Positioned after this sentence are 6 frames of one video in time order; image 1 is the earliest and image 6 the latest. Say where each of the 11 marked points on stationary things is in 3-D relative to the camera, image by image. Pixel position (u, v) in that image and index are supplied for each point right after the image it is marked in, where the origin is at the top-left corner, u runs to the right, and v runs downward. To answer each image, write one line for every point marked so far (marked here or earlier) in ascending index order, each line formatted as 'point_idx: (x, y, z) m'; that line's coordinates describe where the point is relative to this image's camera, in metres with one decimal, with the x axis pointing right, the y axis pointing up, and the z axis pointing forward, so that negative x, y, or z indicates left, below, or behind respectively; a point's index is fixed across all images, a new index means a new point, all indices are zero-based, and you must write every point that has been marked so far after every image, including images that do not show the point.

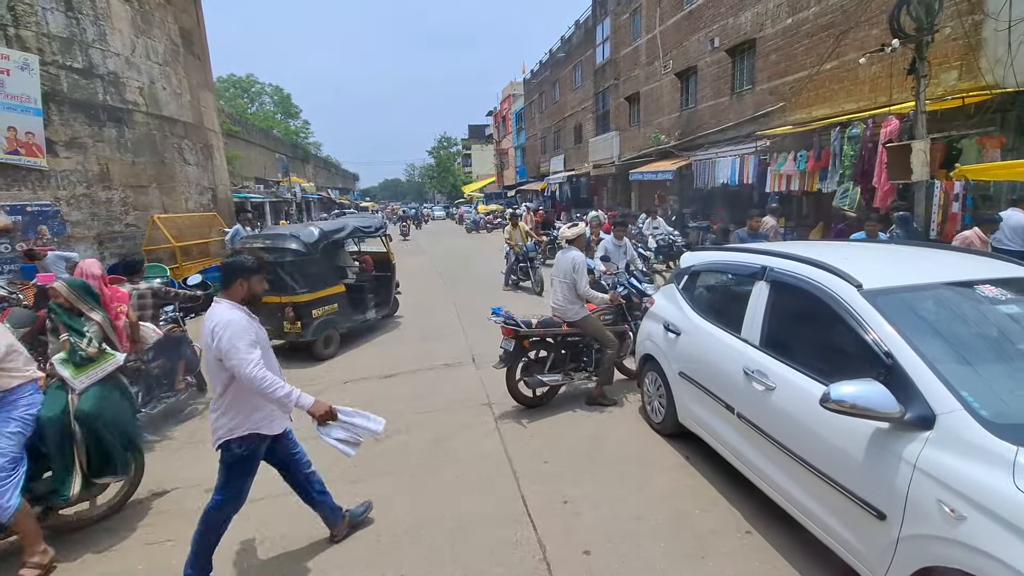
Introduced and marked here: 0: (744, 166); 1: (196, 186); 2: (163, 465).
0: (+6.1, +3.3, +13.2) m
1: (-7.5, +2.4, +11.9) m
2: (-2.7, -1.4, +3.8) m
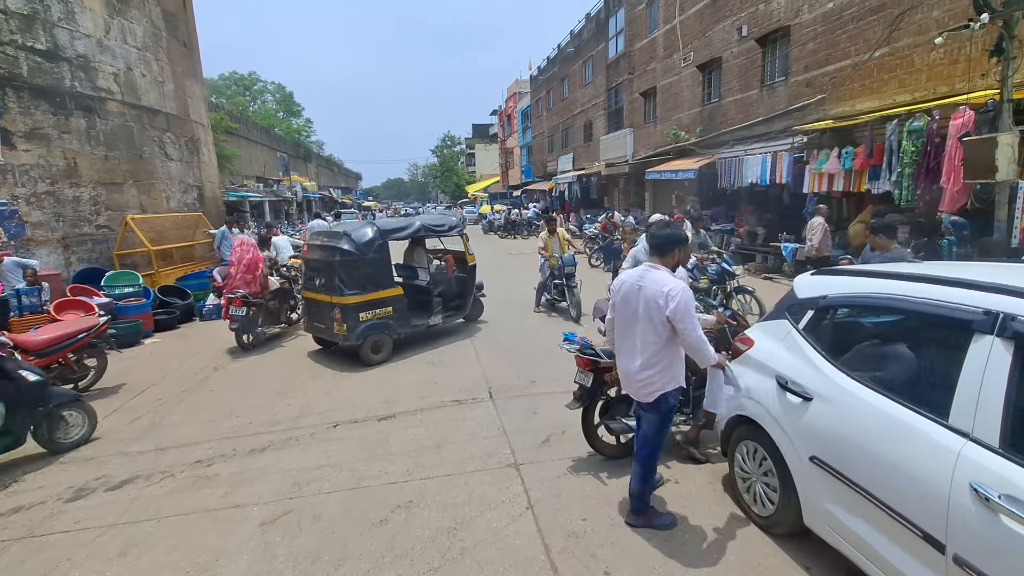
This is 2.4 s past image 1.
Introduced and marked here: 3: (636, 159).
0: (+6.4, +3.0, +12.1) m
1: (-7.2, +2.3, +10.9) m
2: (-2.5, -1.5, +2.8) m
3: (+5.0, +5.2, +20.0) m
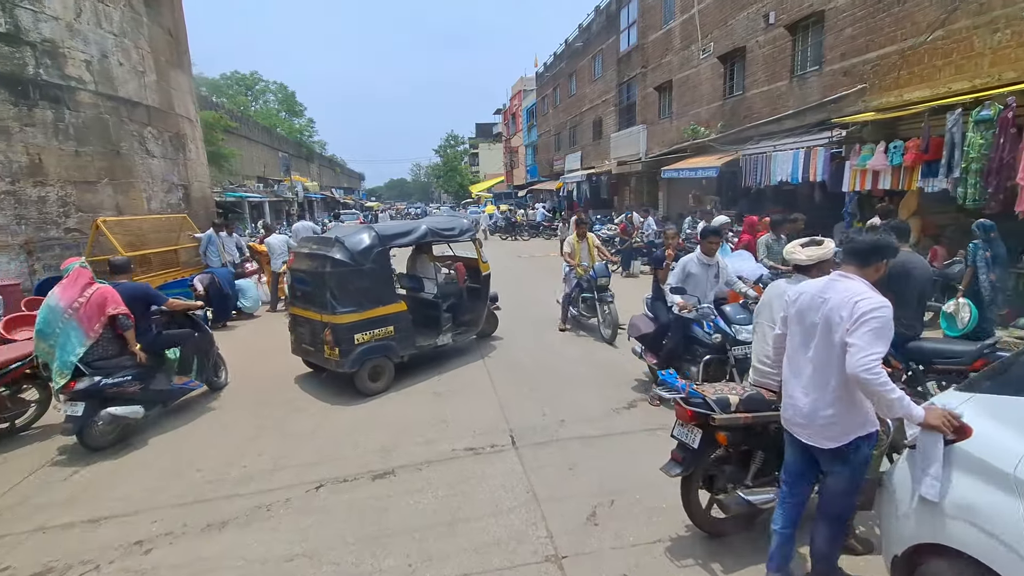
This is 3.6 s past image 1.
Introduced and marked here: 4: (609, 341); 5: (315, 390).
0: (+6.6, +2.9, +11.2) m
1: (-7.0, +2.1, +10.0) m
2: (-2.2, -1.7, +1.9) m
3: (+5.3, +5.0, +19.0) m
4: (+1.1, -0.6, +5.9) m
5: (-2.1, -1.1, +5.5) m
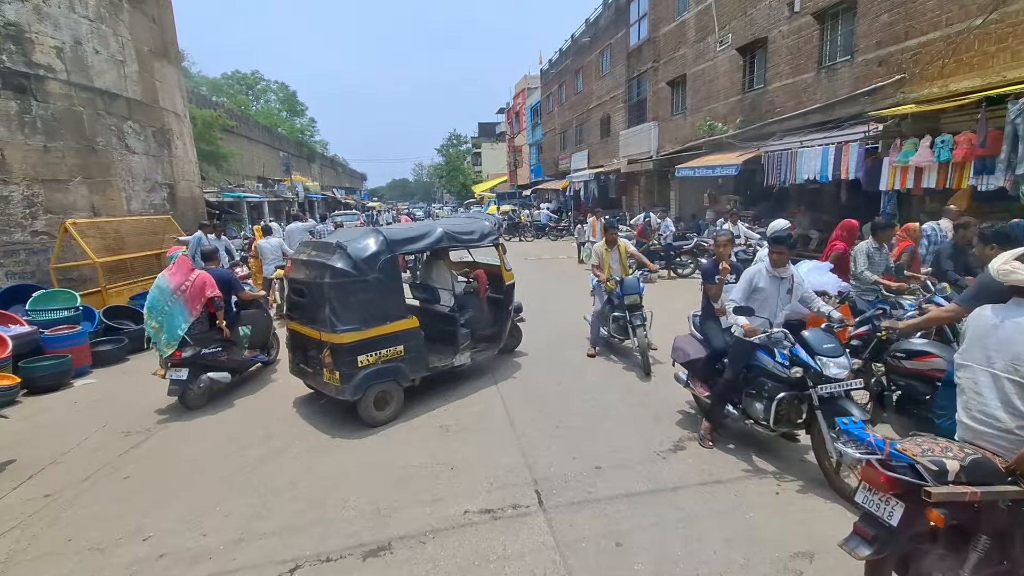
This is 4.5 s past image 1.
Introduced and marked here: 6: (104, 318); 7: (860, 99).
0: (+6.8, +2.7, +10.4) m
1: (-6.8, +2.0, +9.2) m
2: (-2.1, -1.8, +1.1) m
3: (+5.5, +4.9, +18.3) m
4: (+1.3, -0.7, +5.1) m
5: (-1.9, -1.2, +4.7) m
6: (-5.6, -0.4, +6.9) m
7: (+7.3, +4.0, +10.6) m
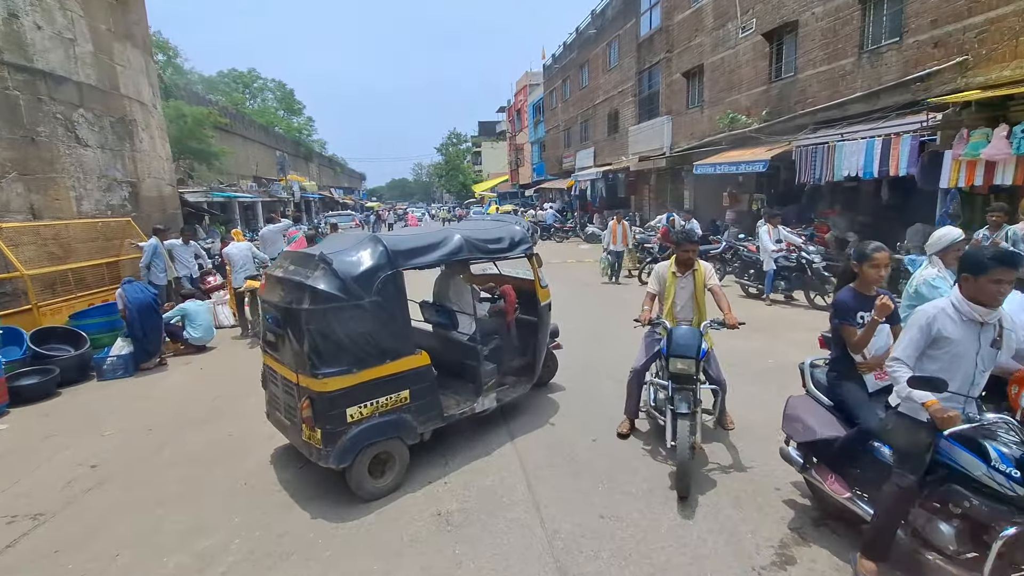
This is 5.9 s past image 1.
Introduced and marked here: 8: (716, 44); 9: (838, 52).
0: (+7.0, +2.6, +9.2) m
1: (-6.7, +1.8, +8.1) m
2: (-1.9, -2.0, -0.1) m
3: (+5.6, +4.7, +17.1) m
4: (+1.5, -0.9, +3.9) m
5: (-1.8, -1.4, +3.6) m
6: (-5.5, -0.6, +5.7) m
7: (+7.5, +3.8, +9.4) m
8: (+6.2, +7.4, +15.1) m
9: (+7.2, +5.2, +11.1) m
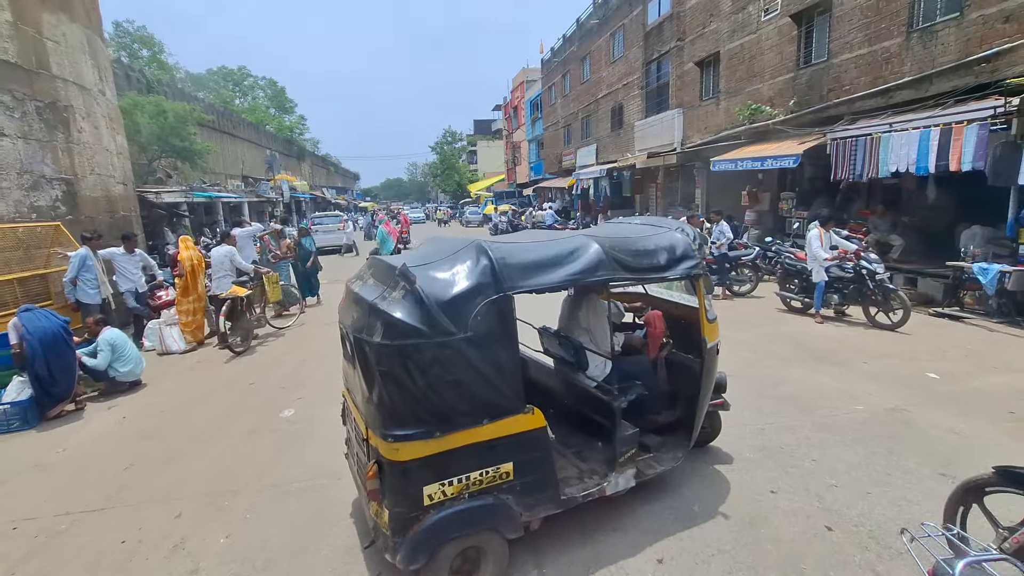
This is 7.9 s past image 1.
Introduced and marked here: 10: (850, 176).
0: (+7.1, +2.4, +7.9) m
1: (-6.6, +1.5, +6.7) m
2: (-1.8, -2.3, -1.4) m
3: (+5.6, +4.5, +15.8) m
4: (+1.6, -1.2, +2.7) m
5: (-1.7, -1.7, +2.2) m
6: (-5.4, -0.9, +4.4) m
7: (+7.6, +3.6, +8.1) m
8: (+6.2, +7.2, +13.9) m
9: (+7.3, +5.0, +9.8) m
10: (+6.6, +2.2, +9.7) m
